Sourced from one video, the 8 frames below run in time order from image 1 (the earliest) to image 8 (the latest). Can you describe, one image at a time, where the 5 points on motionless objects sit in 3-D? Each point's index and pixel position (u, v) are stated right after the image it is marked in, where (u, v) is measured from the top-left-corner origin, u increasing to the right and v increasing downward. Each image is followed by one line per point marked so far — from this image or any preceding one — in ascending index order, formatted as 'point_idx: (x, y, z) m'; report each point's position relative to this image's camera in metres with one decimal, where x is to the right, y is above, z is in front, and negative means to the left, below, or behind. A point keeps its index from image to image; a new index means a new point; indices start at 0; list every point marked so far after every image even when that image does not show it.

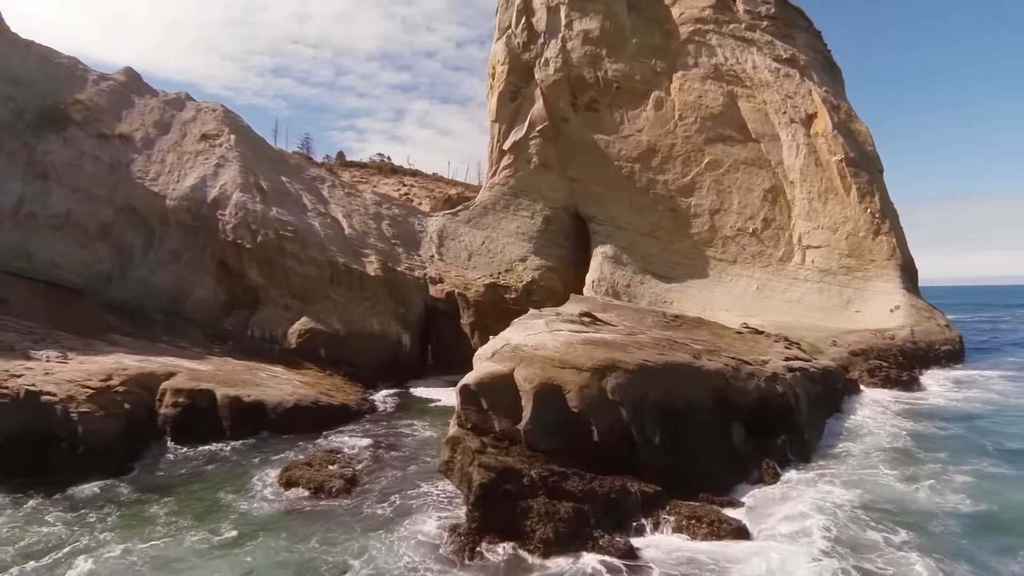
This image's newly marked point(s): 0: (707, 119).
0: (+5.5, +4.8, +15.2) m
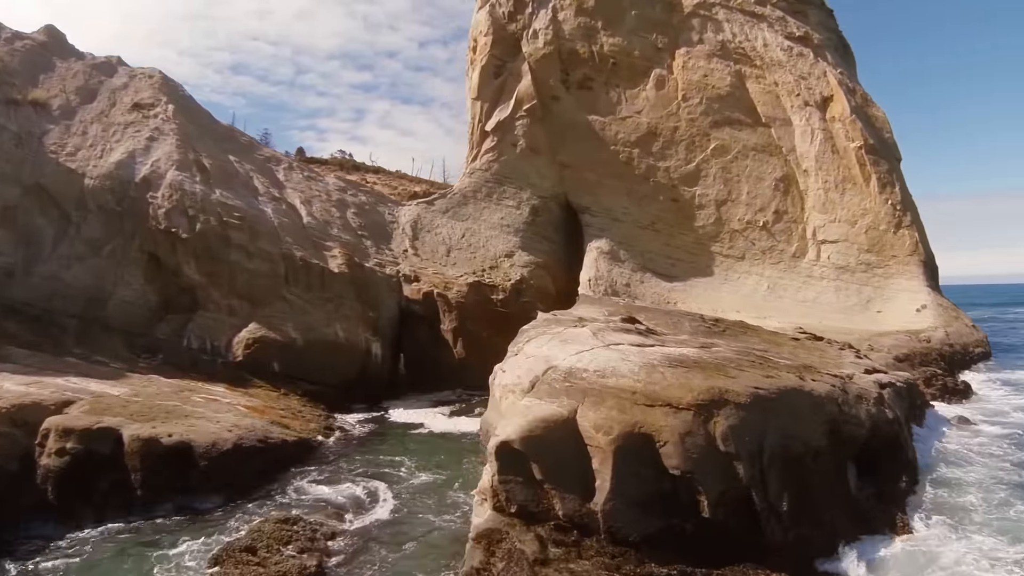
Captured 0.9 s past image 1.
0: (+5.2, +4.8, +13.7) m
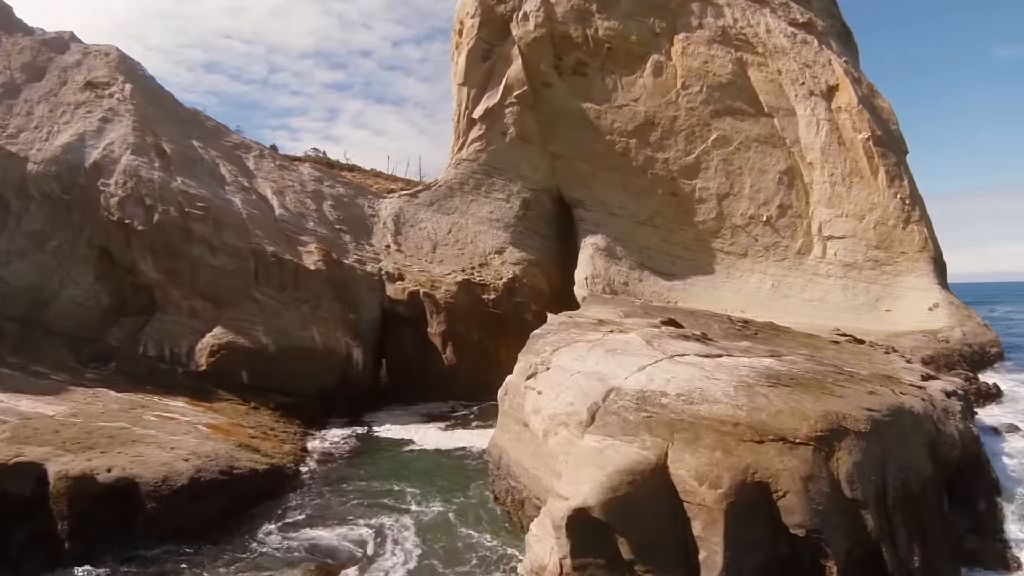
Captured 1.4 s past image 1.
0: (+4.9, +4.8, +13.0) m
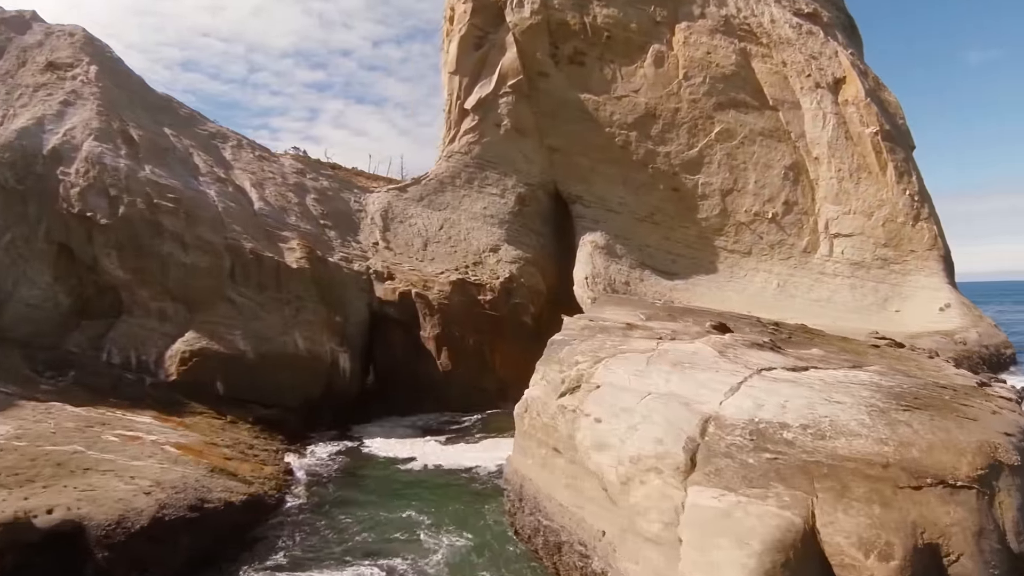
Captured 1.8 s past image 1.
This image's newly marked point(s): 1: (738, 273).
0: (+4.8, +4.8, +12.5) m
1: (+5.2, +0.4, +12.4) m
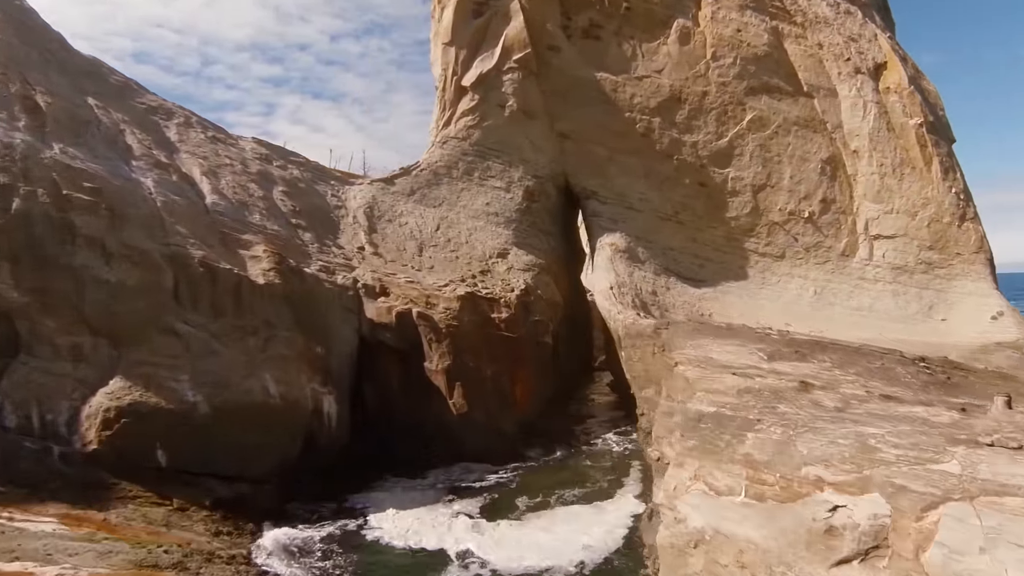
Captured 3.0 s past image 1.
0: (+4.9, +4.7, +11.1) m
1: (+5.3, +0.2, +11.0) m
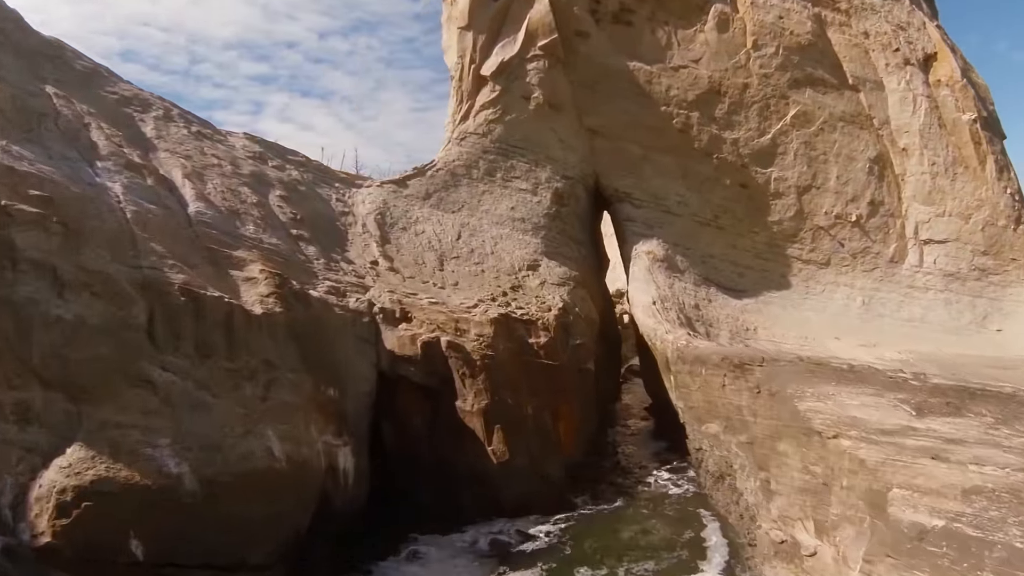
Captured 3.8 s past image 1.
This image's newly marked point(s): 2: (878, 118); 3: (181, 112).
0: (+5.3, +4.4, +10.1) m
1: (+5.8, 0.0, +10.0) m
2: (+7.0, +3.2, +10.2) m
3: (-4.7, +2.4, +7.3) m
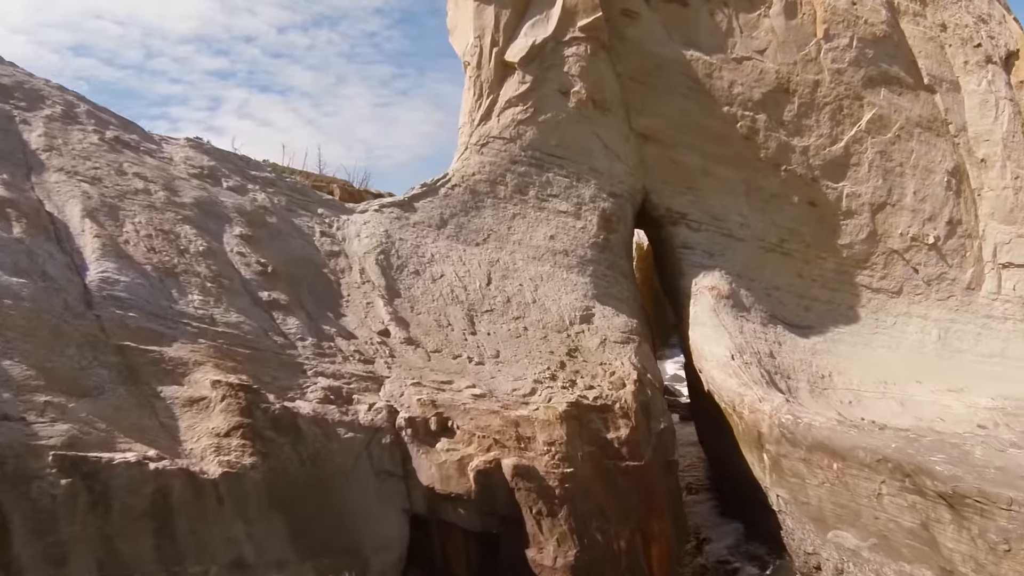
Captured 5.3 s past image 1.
0: (+5.6, +3.9, +8.4) m
1: (+6.2, -0.6, +8.5) m
2: (+7.3, +2.7, +8.6) m
3: (-4.1, +1.7, +4.9) m
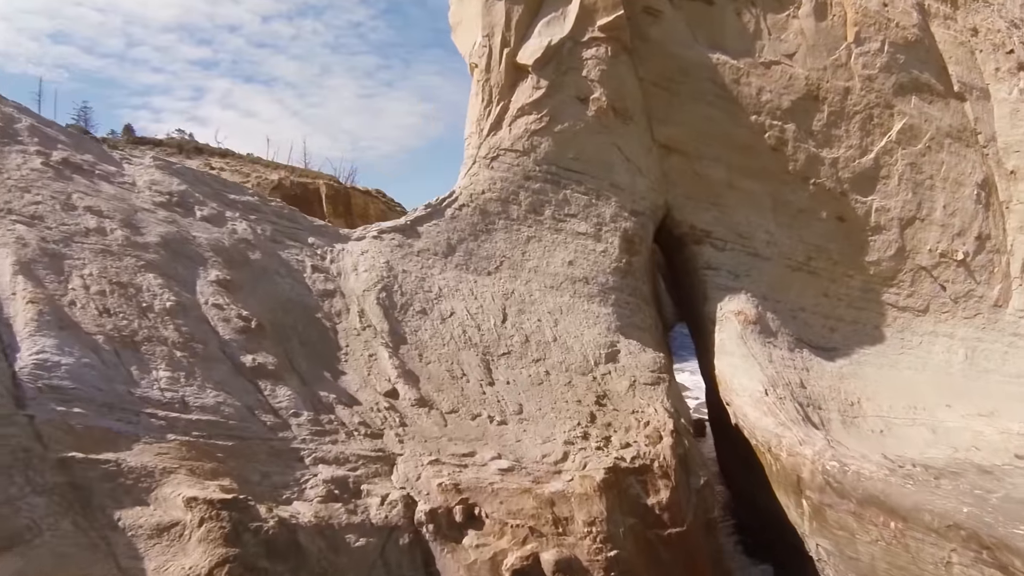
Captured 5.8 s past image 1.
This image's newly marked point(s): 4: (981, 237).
0: (+5.7, +3.5, +7.8) m
1: (+6.3, -0.9, +8.0) m
2: (+7.4, +2.4, +8.1) m
3: (-3.8, +1.3, +4.1) m
4: (+7.3, +0.7, +8.1) m
